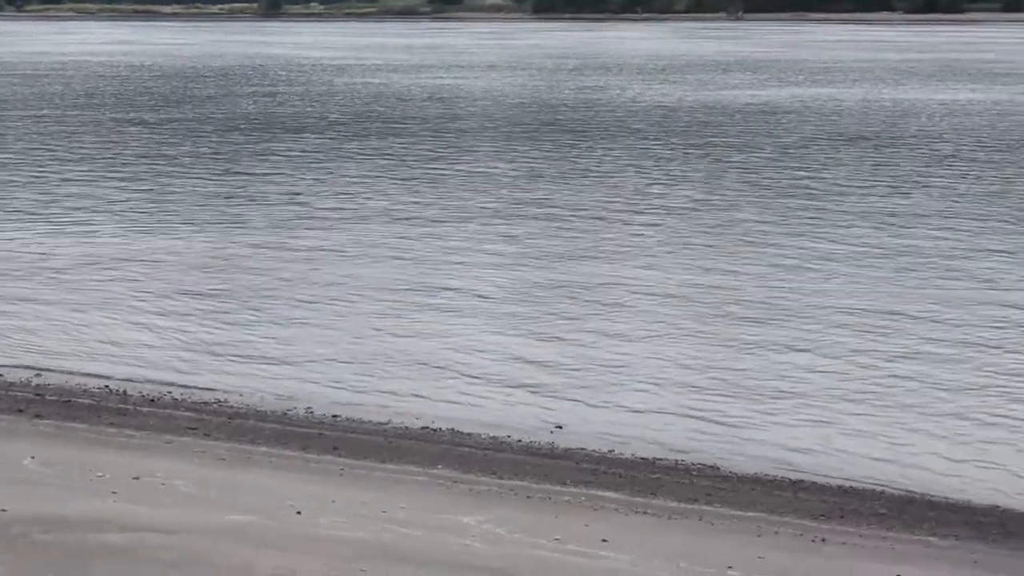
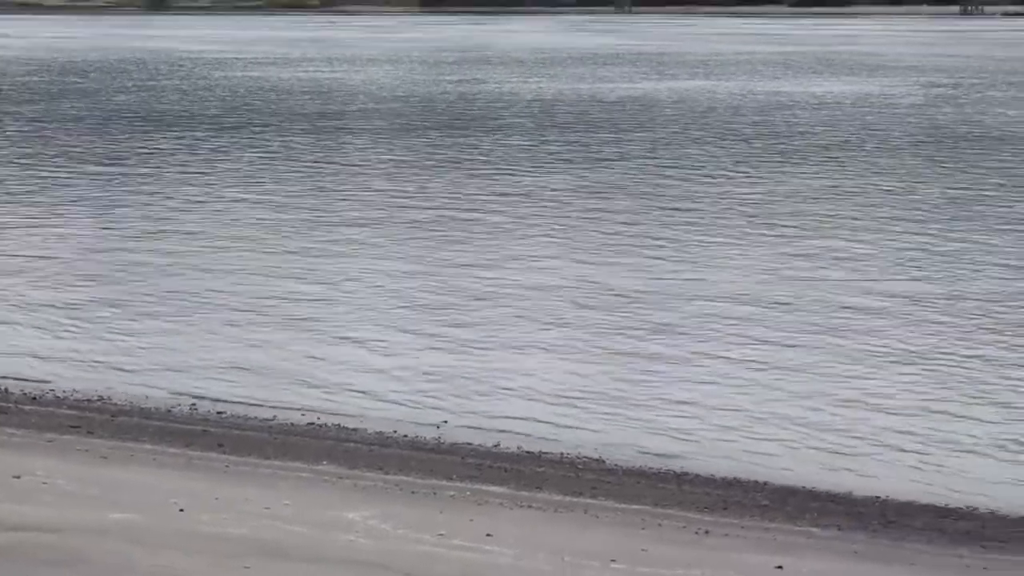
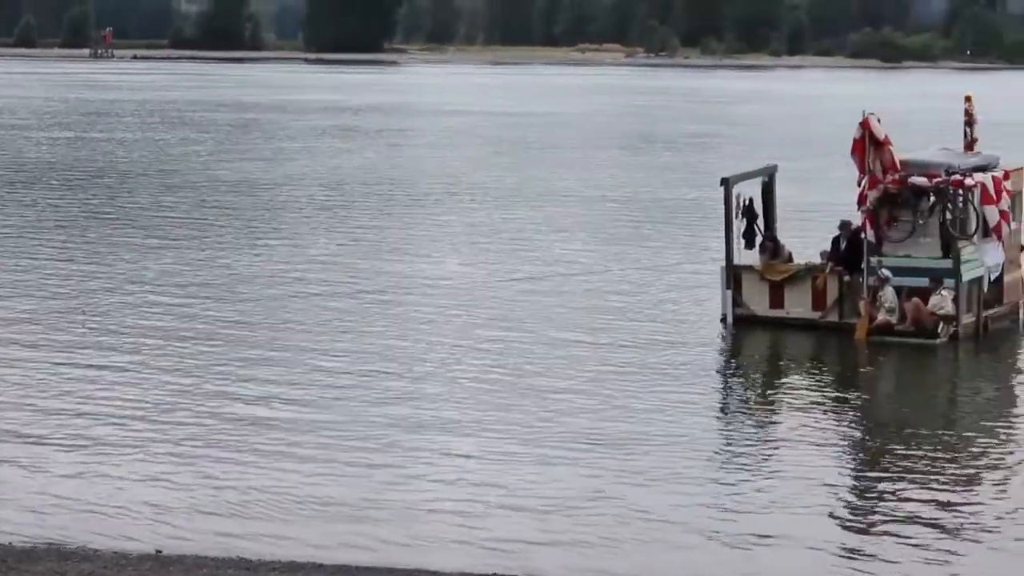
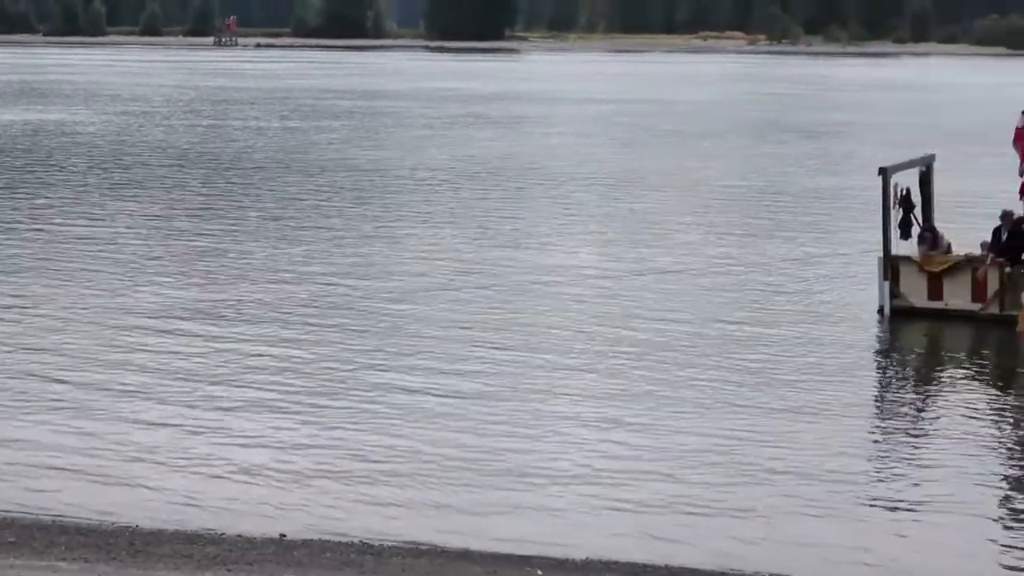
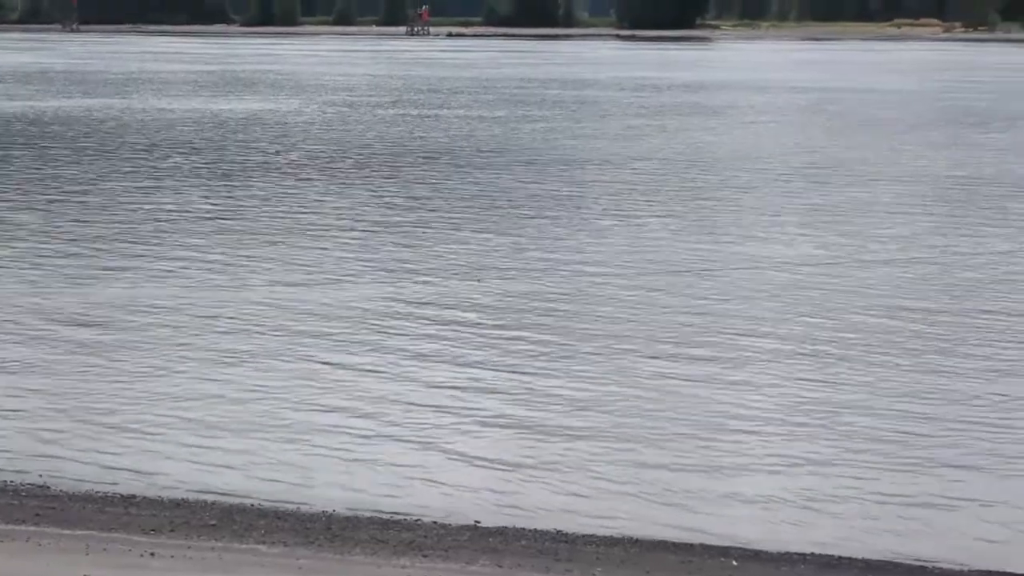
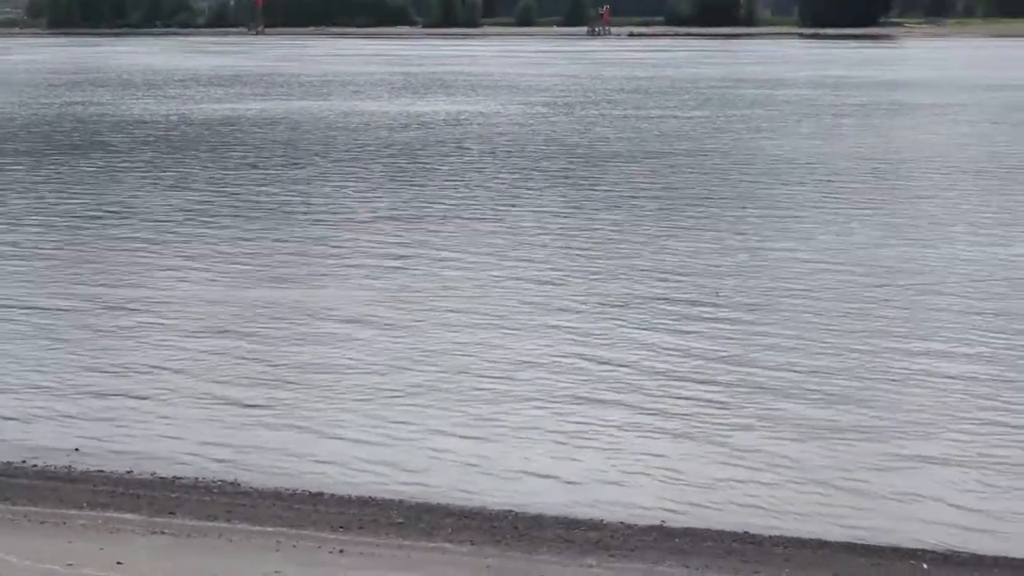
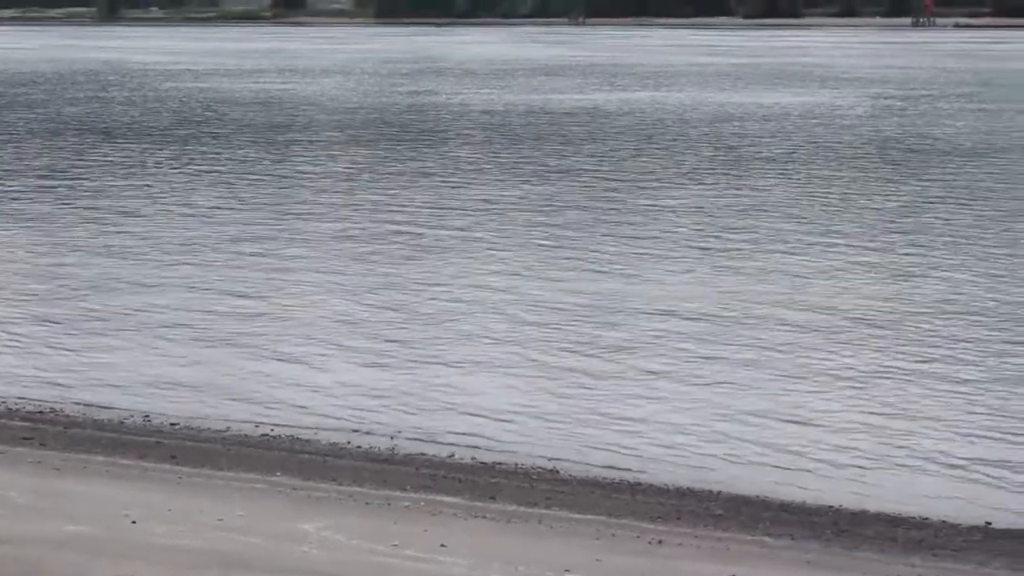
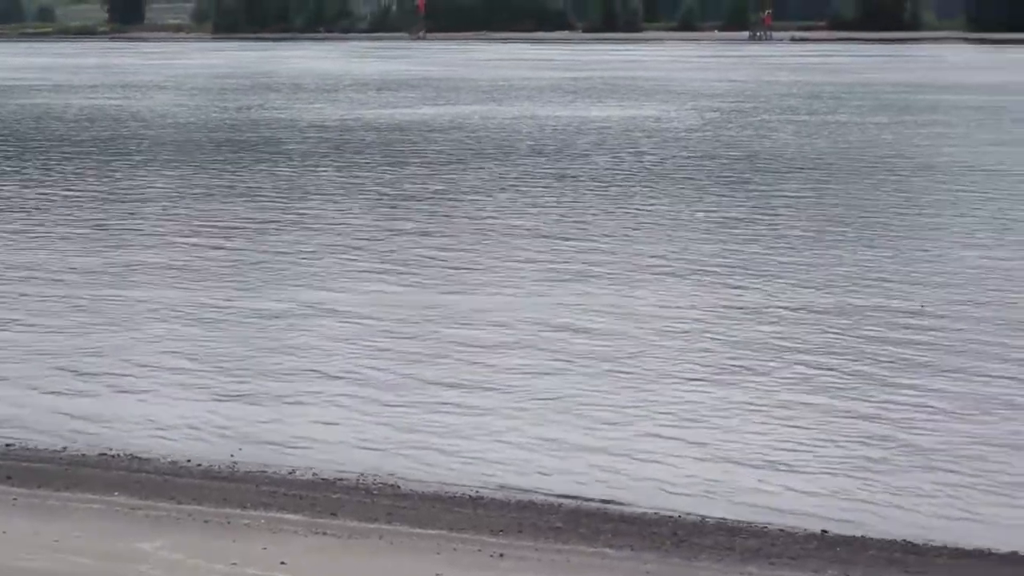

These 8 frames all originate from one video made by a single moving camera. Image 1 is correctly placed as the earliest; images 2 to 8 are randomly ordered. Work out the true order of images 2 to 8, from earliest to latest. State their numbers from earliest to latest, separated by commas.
2, 7, 8, 6, 5, 4, 3
